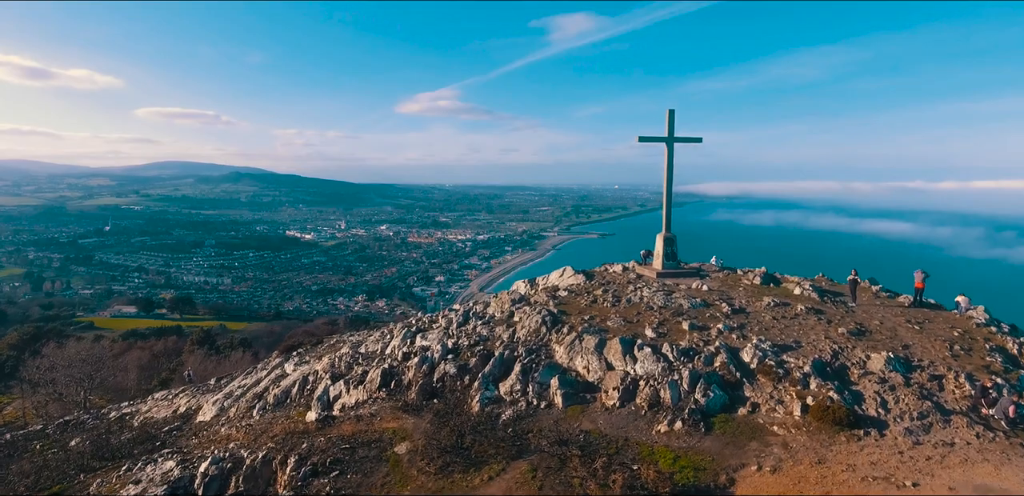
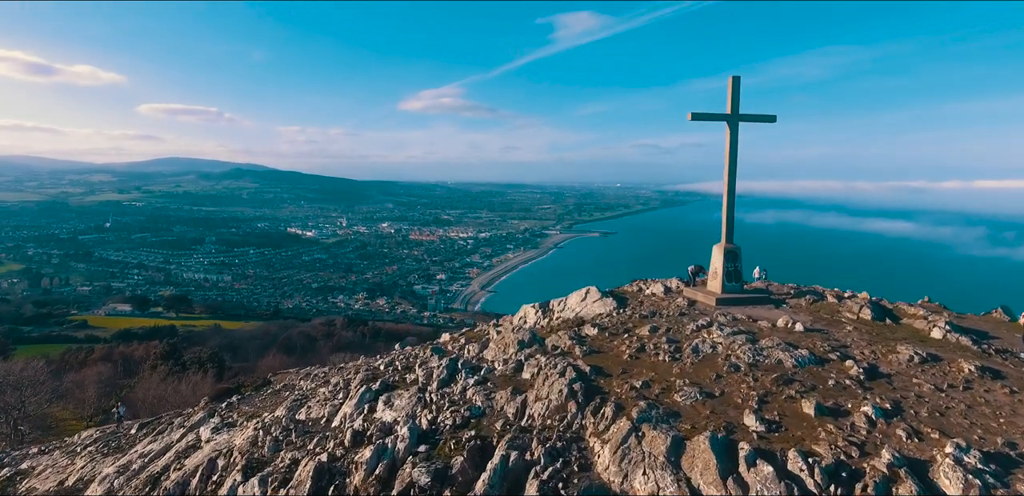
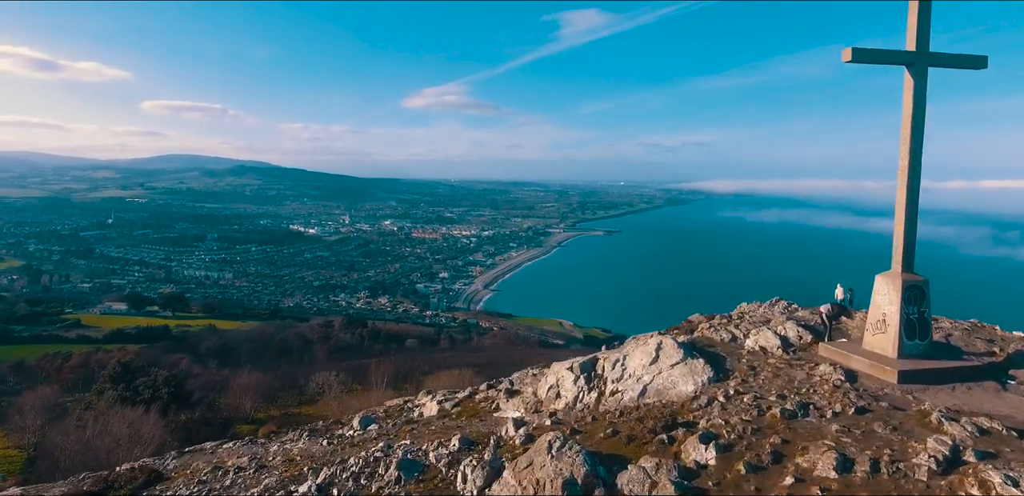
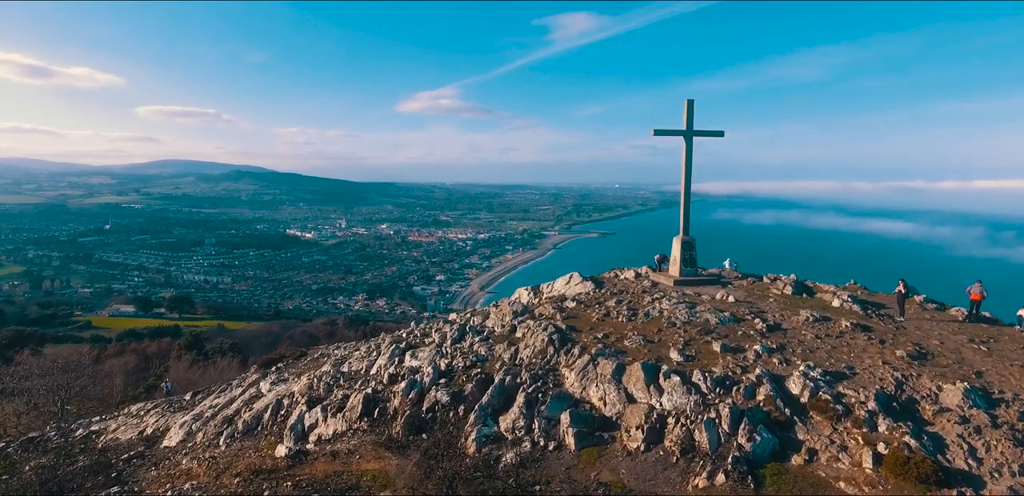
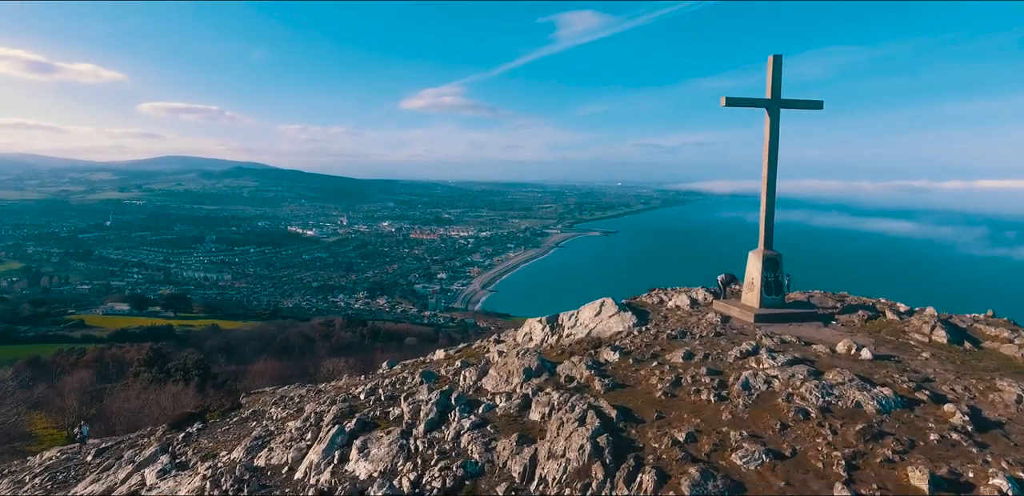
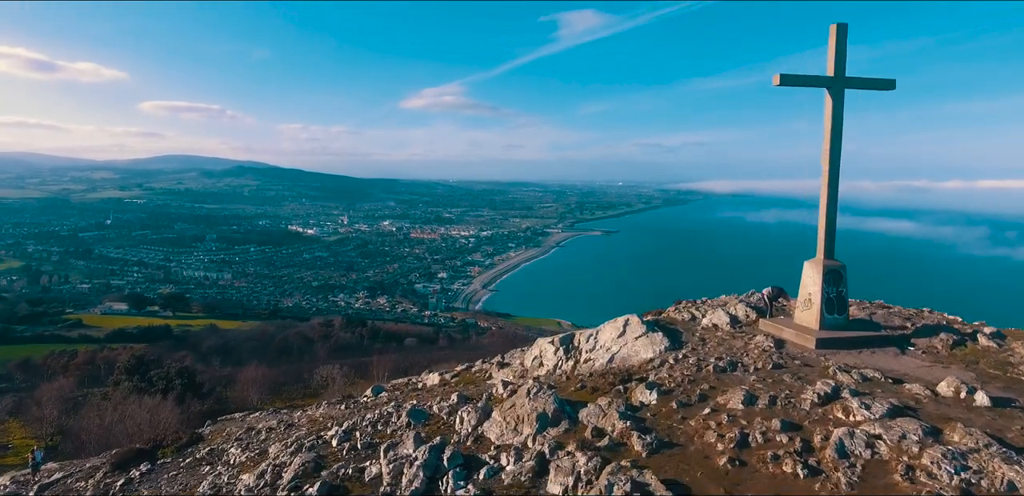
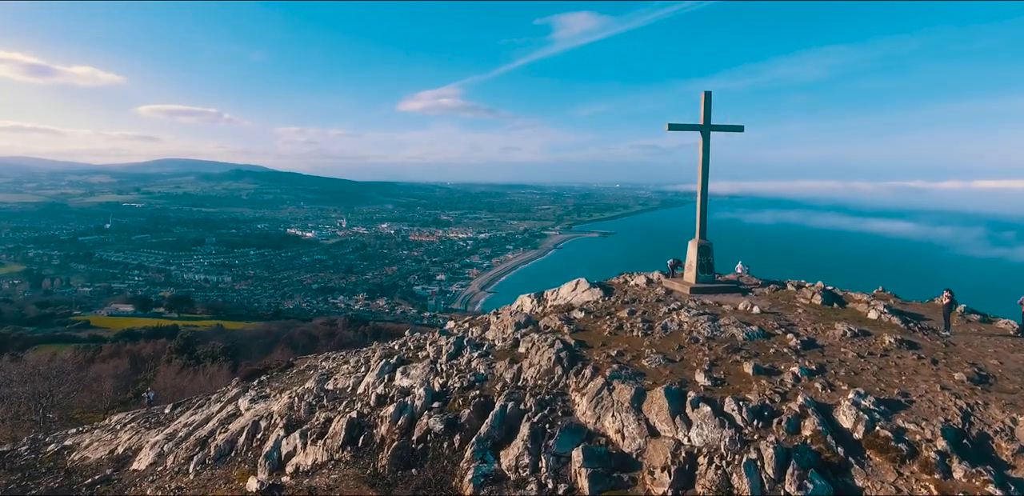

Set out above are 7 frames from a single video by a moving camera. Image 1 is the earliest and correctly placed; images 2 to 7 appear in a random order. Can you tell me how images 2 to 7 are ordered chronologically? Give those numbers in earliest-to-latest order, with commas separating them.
4, 7, 2, 5, 6, 3
